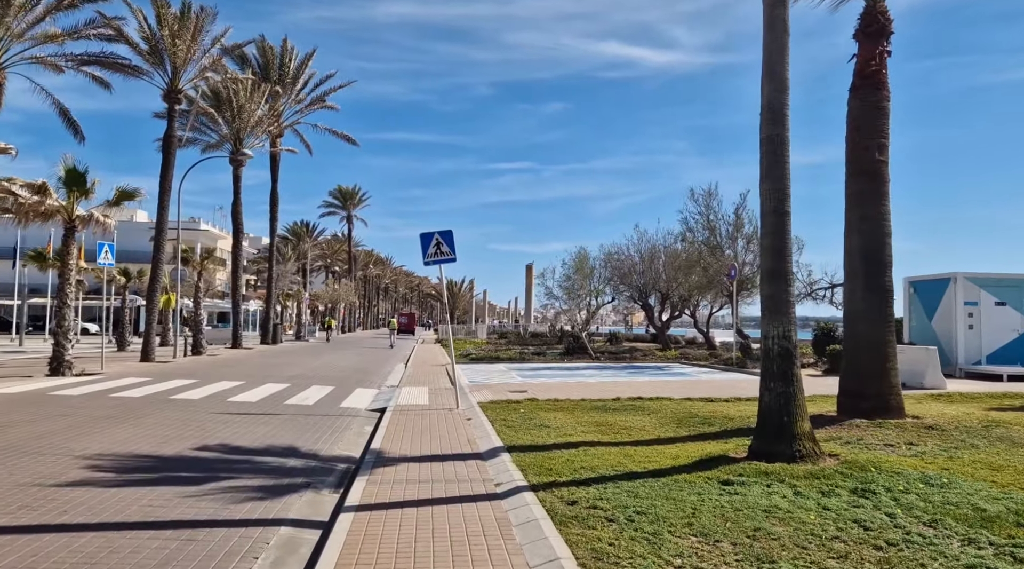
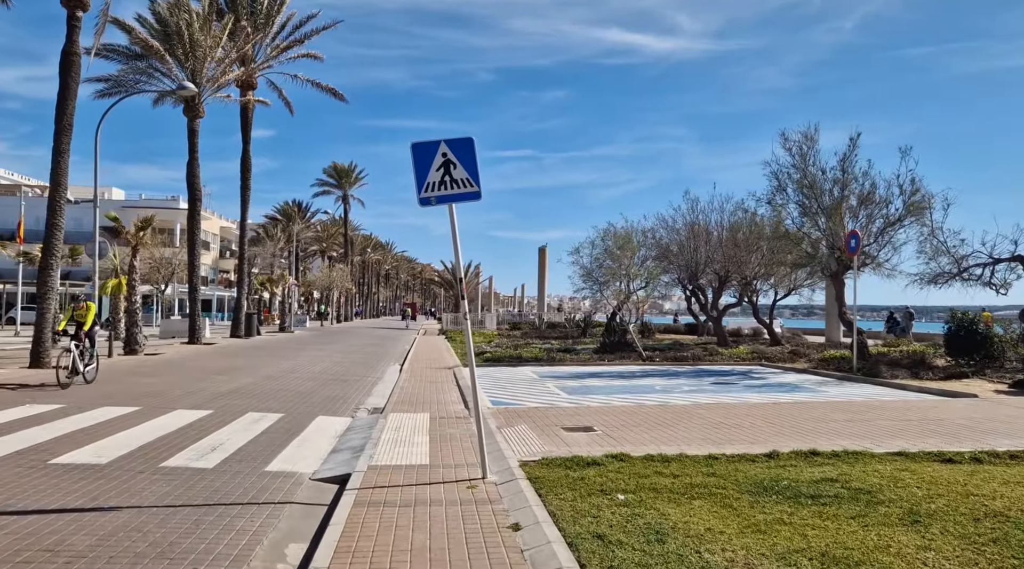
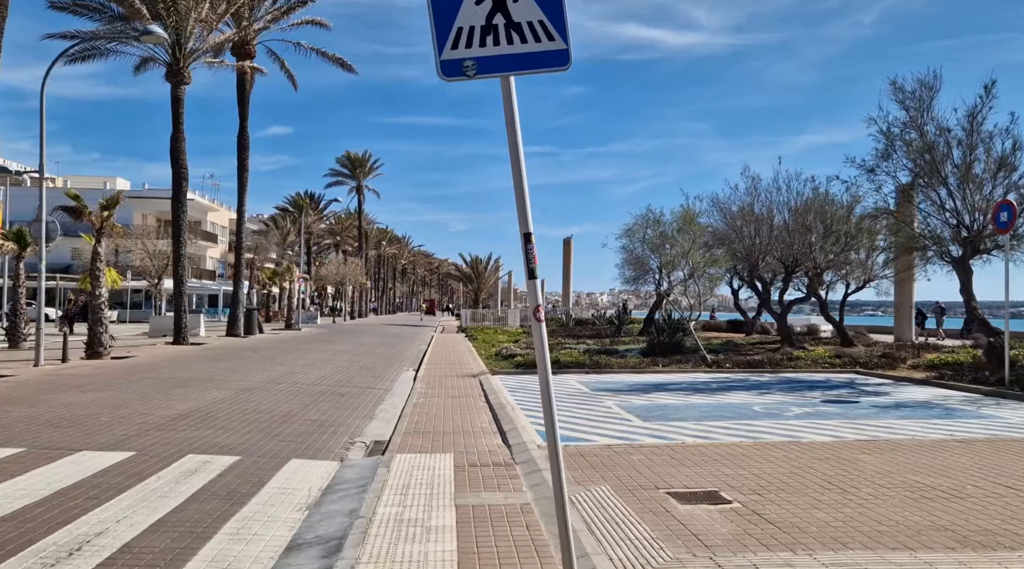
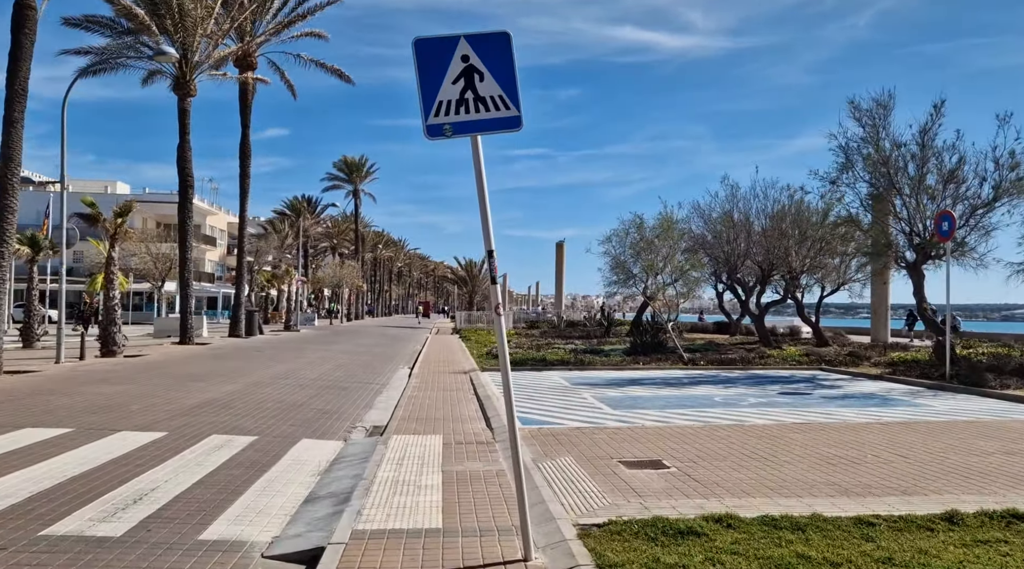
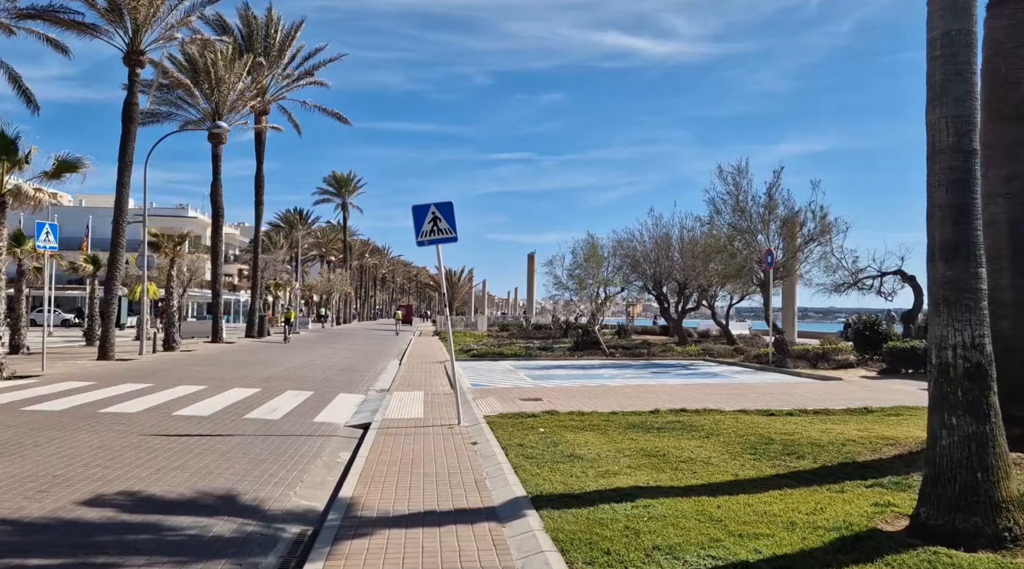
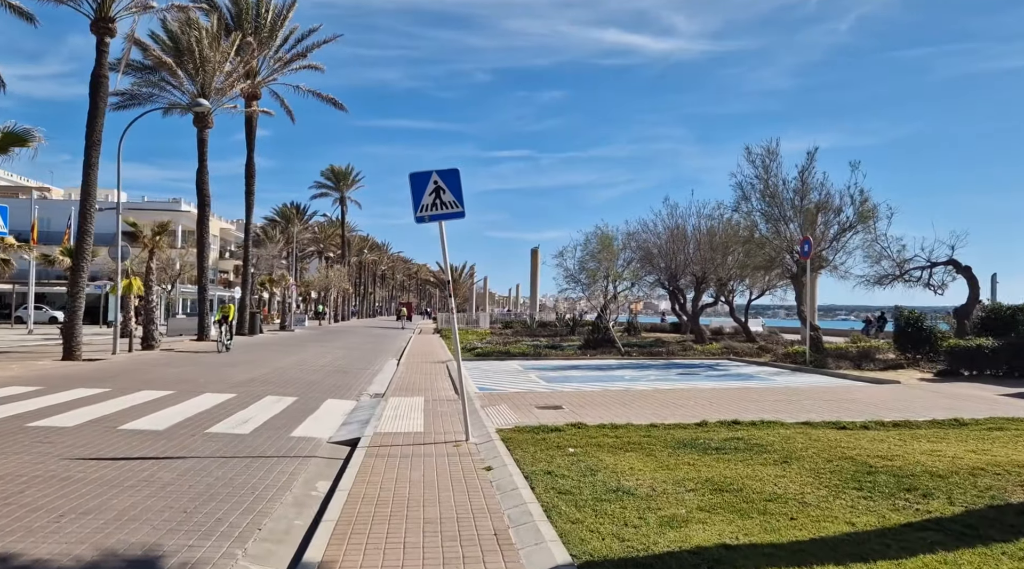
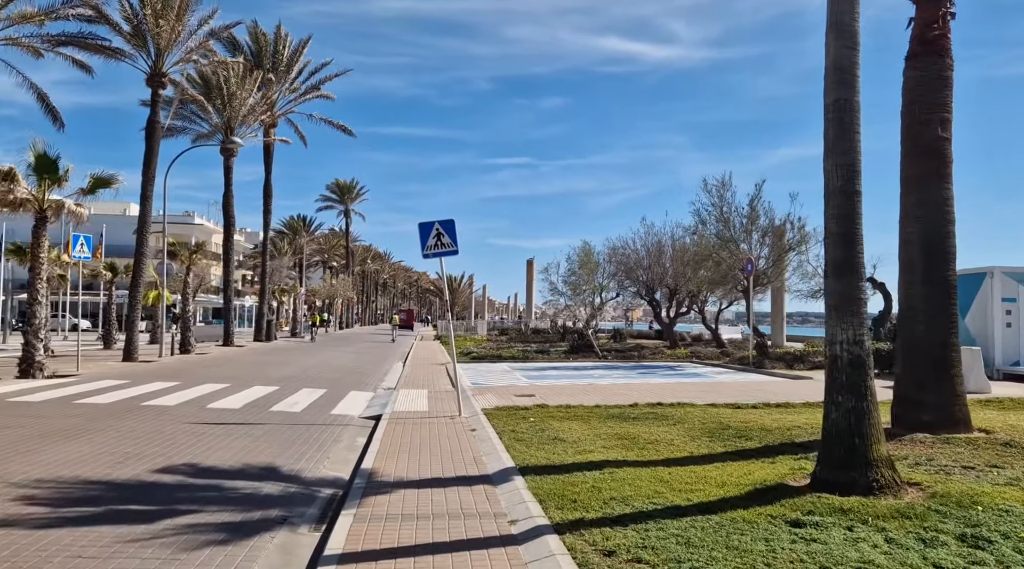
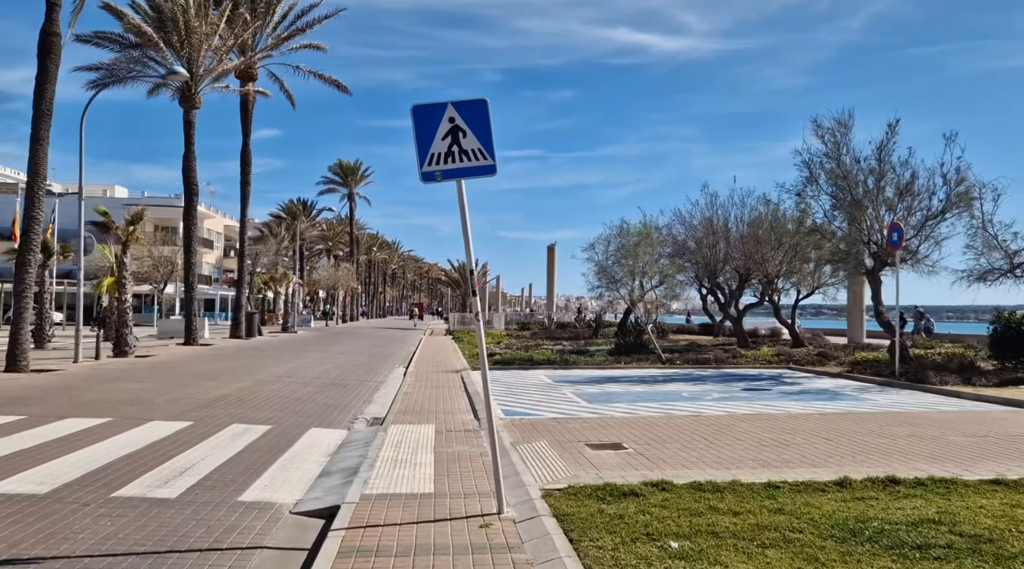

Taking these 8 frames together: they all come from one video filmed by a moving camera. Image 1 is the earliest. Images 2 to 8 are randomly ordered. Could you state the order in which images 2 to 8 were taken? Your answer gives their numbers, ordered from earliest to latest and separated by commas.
7, 5, 6, 2, 8, 4, 3
